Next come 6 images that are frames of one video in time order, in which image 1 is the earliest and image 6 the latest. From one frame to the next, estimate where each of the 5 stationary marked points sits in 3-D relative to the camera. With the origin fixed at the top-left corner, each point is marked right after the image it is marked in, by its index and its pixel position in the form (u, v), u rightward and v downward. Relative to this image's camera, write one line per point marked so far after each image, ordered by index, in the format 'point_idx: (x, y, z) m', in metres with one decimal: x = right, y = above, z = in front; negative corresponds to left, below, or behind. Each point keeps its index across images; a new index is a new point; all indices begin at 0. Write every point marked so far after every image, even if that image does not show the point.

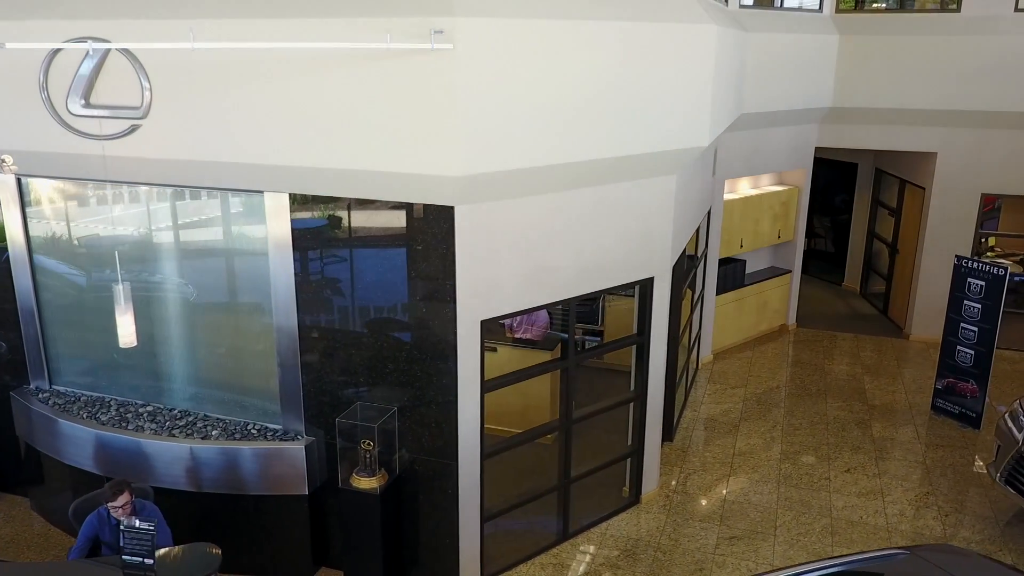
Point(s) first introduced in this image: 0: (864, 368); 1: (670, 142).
0: (+4.7, -1.1, +10.6) m
1: (+1.2, +1.1, +6.0) m
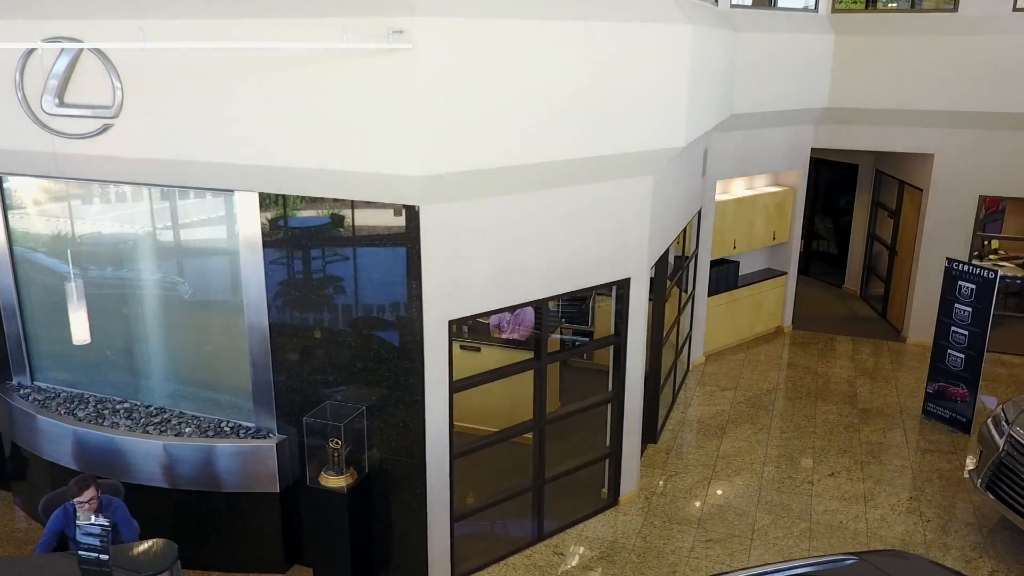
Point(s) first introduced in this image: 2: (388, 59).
0: (+4.5, -1.1, +10.5) m
1: (+1.0, +1.1, +6.0) m
2: (-0.7, +1.3, +4.6) m
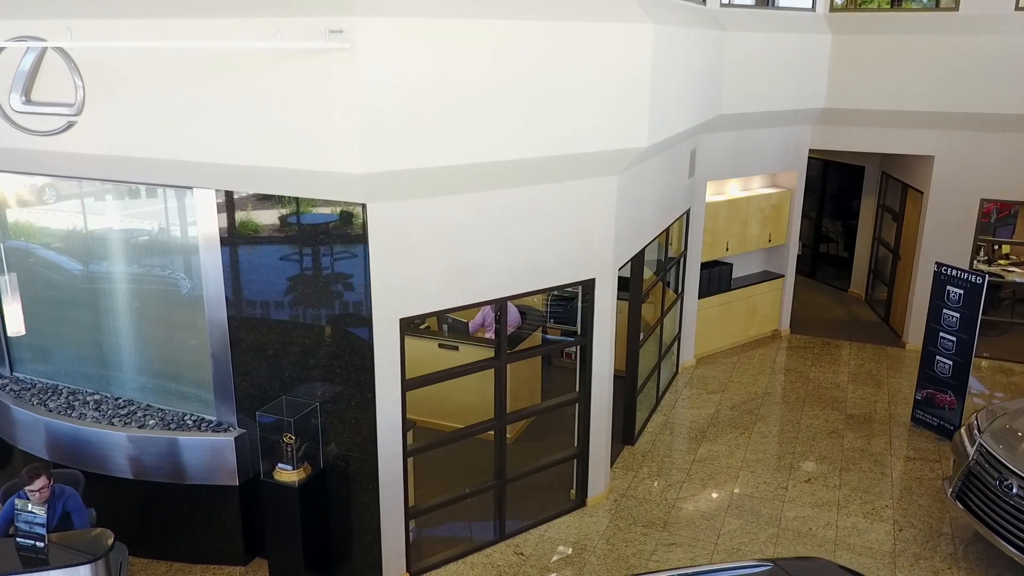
0: (+4.4, -1.2, +10.3) m
1: (+0.7, +1.1, +5.9) m
2: (-1.1, +1.4, +4.7) m
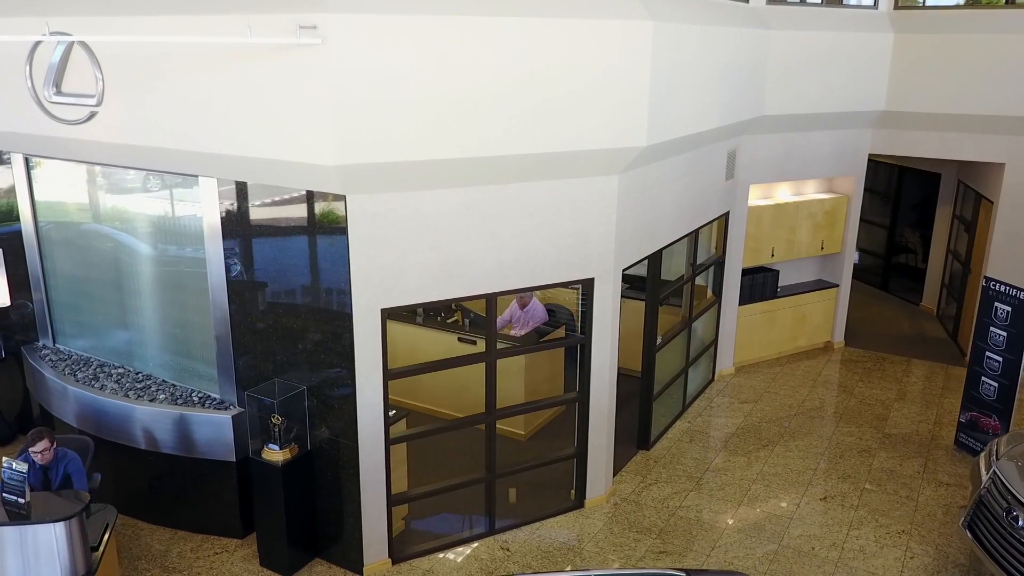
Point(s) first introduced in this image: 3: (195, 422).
0: (+4.8, -1.3, +9.8) m
1: (+0.6, +1.1, +5.9) m
2: (-1.3, +1.4, +4.9) m
3: (-2.5, -1.1, +6.4) m
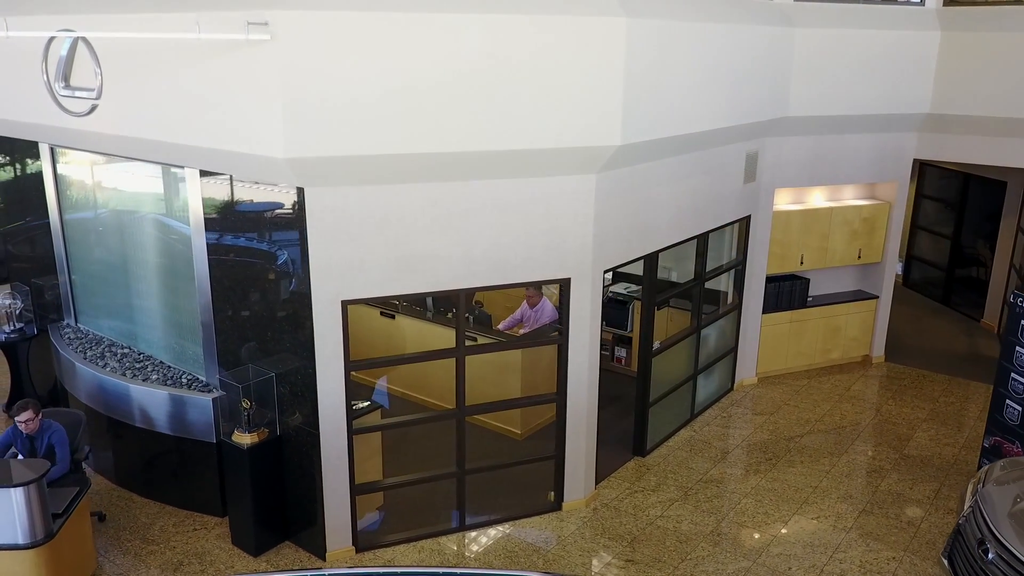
0: (+4.8, -1.5, +9.2) m
1: (+0.4, +1.1, +5.8) m
2: (-1.6, +1.5, +5.0) m
3: (-2.8, -1.0, +6.7) m
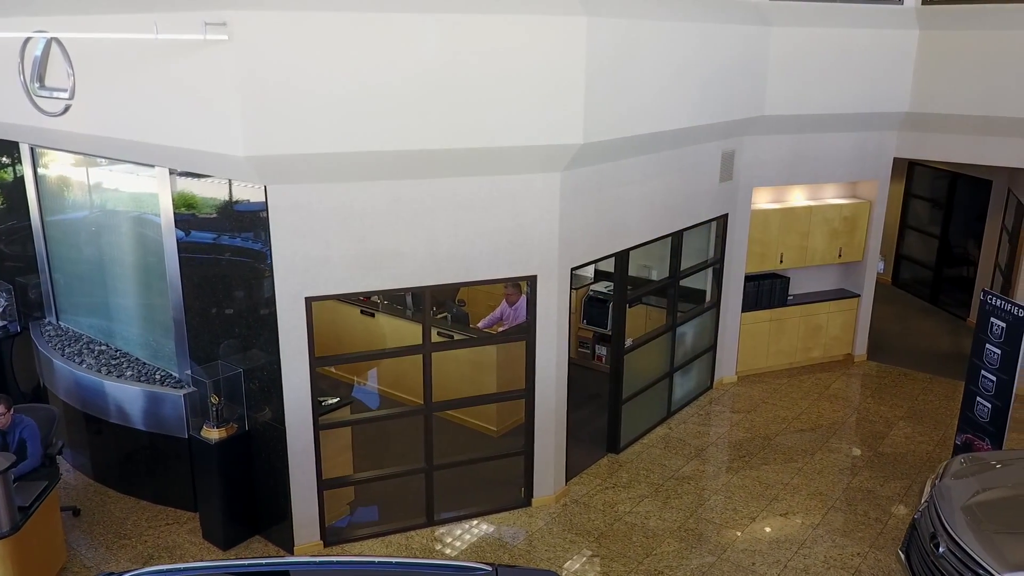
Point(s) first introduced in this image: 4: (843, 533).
0: (+4.6, -1.4, +9.2) m
1: (+0.1, +1.1, +5.9) m
2: (-1.9, +1.5, +5.1) m
3: (-3.0, -0.9, +6.8) m
4: (+2.8, -2.1, +6.8) m
